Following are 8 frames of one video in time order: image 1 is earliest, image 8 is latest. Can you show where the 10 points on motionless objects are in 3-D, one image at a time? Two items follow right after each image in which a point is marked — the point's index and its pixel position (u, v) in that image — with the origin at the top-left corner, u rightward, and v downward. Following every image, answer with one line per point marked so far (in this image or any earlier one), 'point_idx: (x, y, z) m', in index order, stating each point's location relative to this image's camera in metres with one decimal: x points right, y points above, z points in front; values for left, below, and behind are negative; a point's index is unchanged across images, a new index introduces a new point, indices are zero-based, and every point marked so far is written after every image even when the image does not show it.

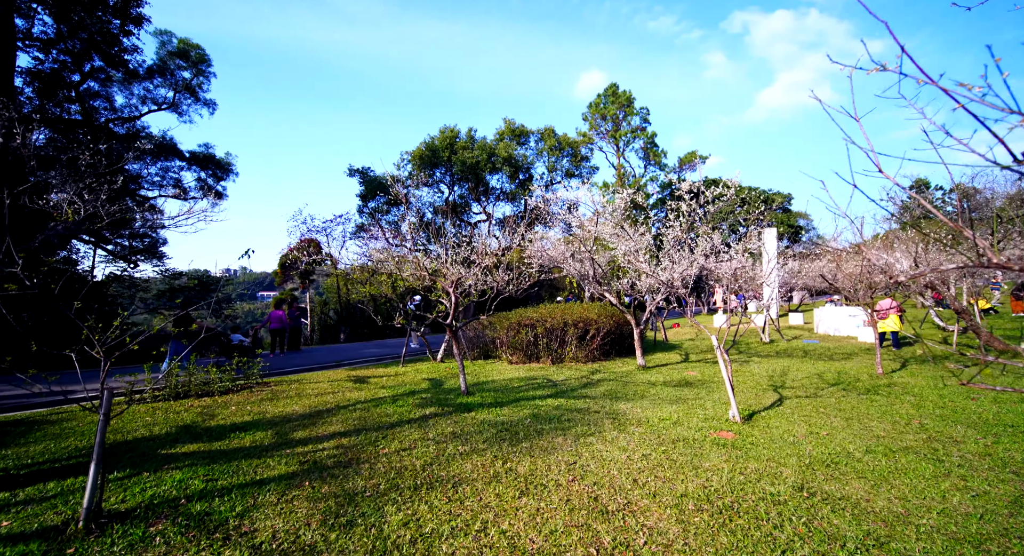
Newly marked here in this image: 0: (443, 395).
0: (-0.9, -1.5, +6.9) m
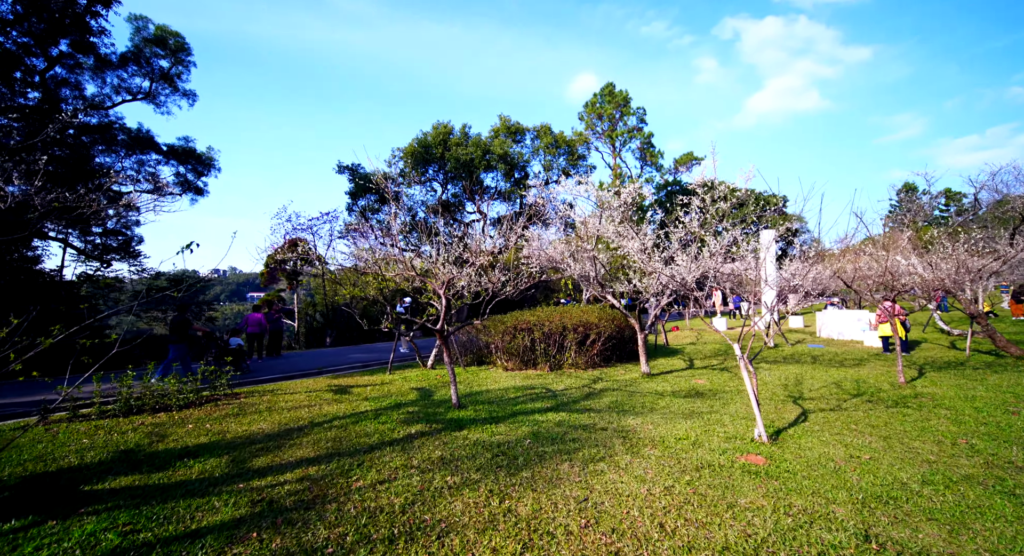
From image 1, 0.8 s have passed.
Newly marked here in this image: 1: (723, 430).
0: (-0.9, -1.5, +6.2) m
1: (+2.6, -1.9, +6.5) m
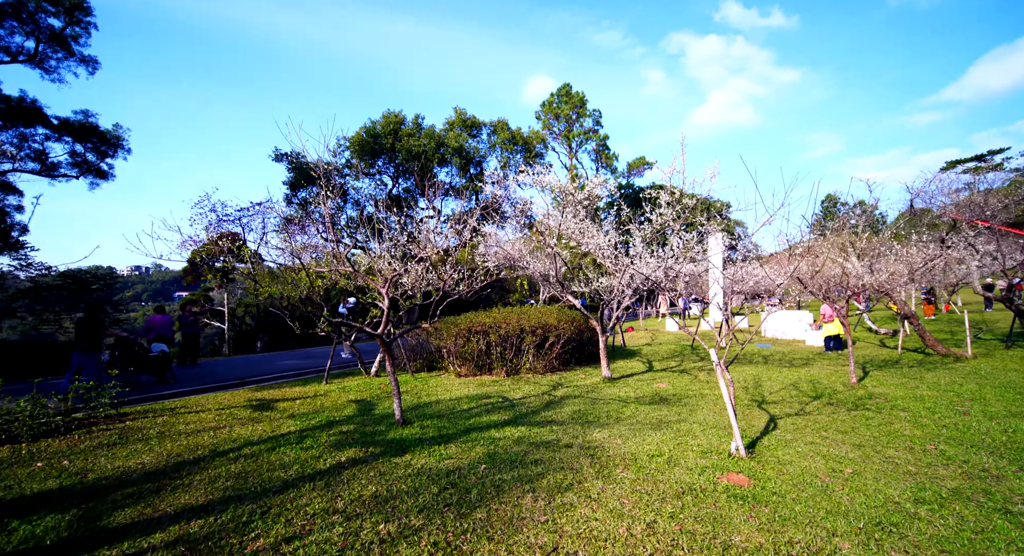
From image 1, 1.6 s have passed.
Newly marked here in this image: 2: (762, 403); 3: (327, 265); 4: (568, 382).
0: (-1.4, -1.5, +5.3) m
1: (+2.1, -1.8, +5.9) m
2: (+4.2, -2.1, +9.0) m
3: (-2.9, +0.2, +8.3) m
4: (+0.9, -1.7, +8.6) m
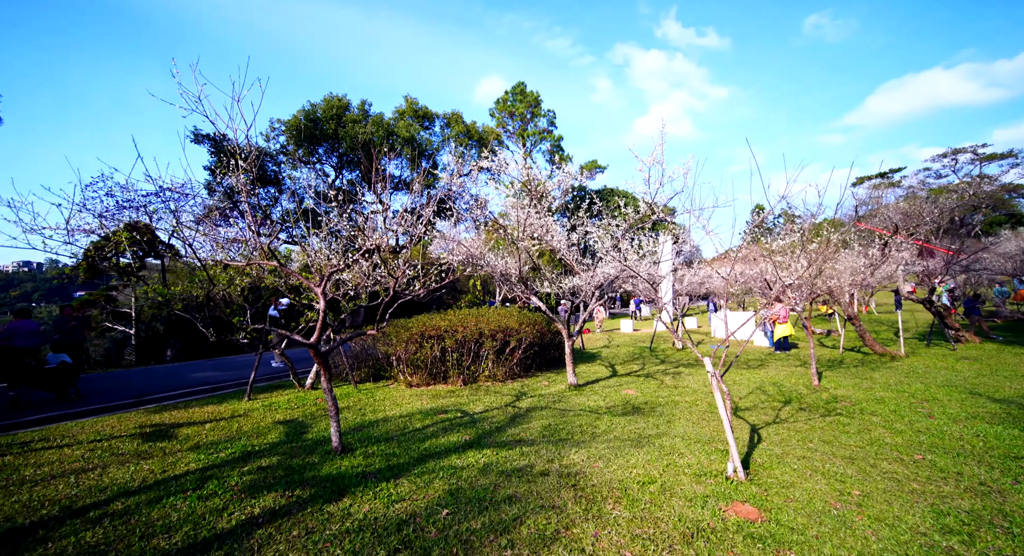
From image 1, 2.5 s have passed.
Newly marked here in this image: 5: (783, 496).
0: (-1.7, -1.4, +4.3) m
1: (+1.7, -1.8, +5.2) m
2: (+3.5, -2.1, +8.5) m
3: (-3.4, +0.2, +7.1) m
4: (+0.3, -1.7, +7.8) m
5: (+2.3, -1.9, +4.7) m
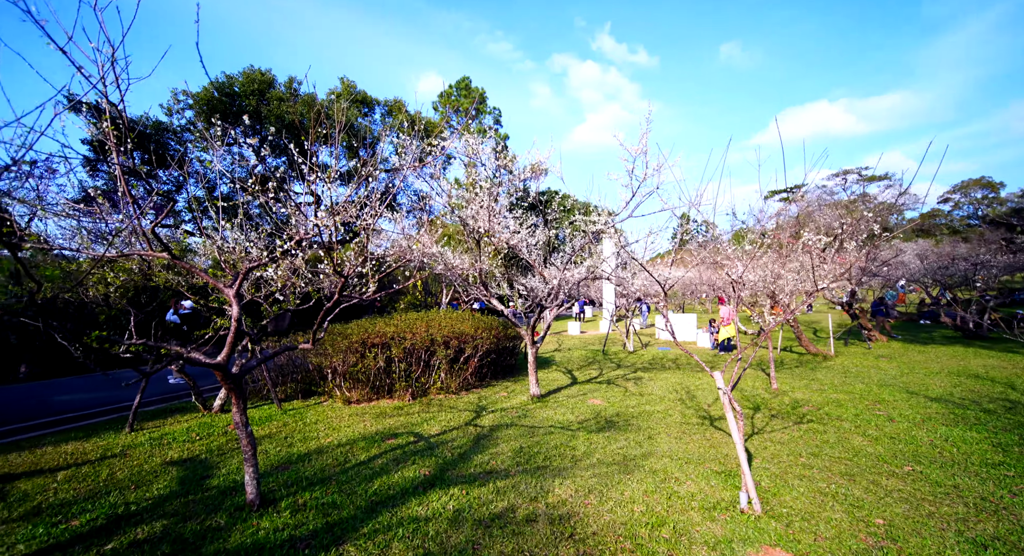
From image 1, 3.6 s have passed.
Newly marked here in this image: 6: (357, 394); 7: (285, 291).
0: (-1.8, -1.4, +3.1) m
1: (+1.5, -1.8, +4.4) m
2: (+2.9, -2.0, +7.8) m
3: (-3.8, +0.3, +5.7) m
4: (-0.3, -1.6, +6.8) m
5: (+2.1, -1.8, +3.9) m
6: (-1.9, -1.5, +6.8) m
7: (-2.9, -0.1, +7.1) m
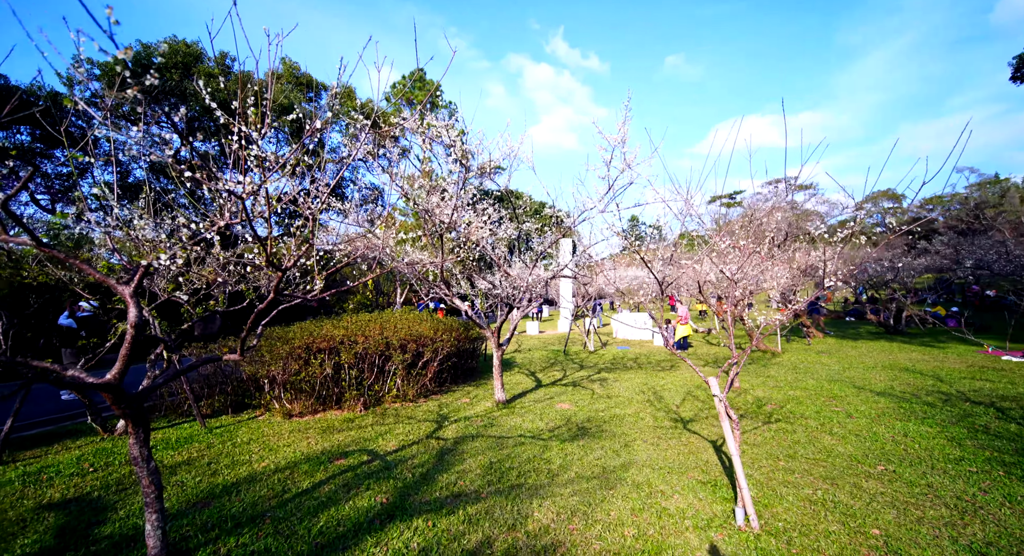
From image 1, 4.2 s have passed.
0: (-1.9, -1.3, +2.3) m
1: (+1.3, -1.7, +3.9) m
2: (+2.4, -2.0, +7.5) m
3: (-4.2, +0.3, +4.8) m
4: (-0.7, -1.6, +6.2) m
5: (+2.0, -1.8, +3.6) m
6: (-2.4, -1.4, +6.0) m
7: (-3.3, -0.1, +6.2) m
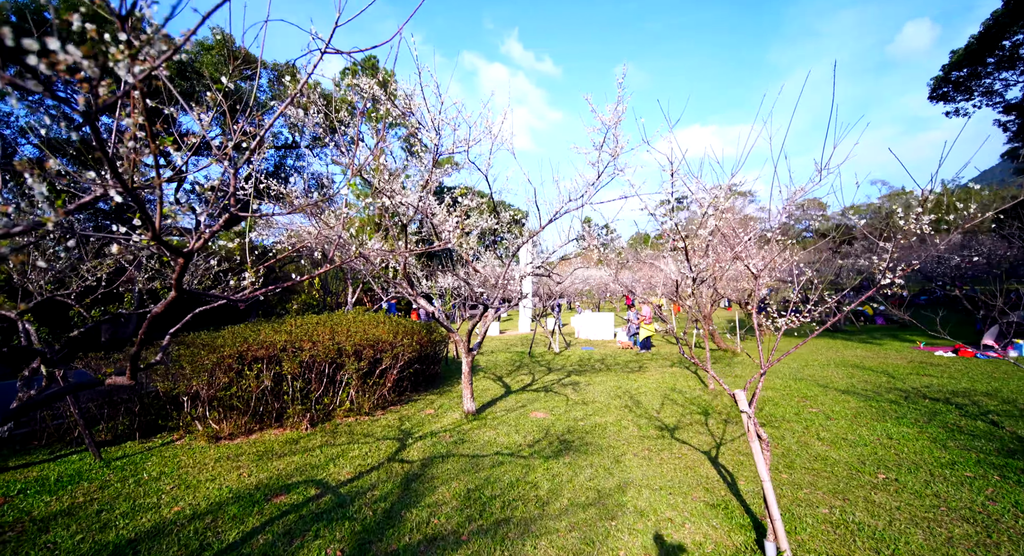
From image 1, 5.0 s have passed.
0: (-1.8, -1.2, +1.5) m
1: (+1.2, -1.7, +3.3) m
2: (+2.0, -1.9, +6.9) m
3: (-4.3, +0.4, +3.7) m
4: (-0.9, -1.5, +5.4) m
5: (+1.9, -1.7, +3.0) m
6: (-2.6, -1.4, +5.1) m
7: (-3.6, 0.0, +5.2) m
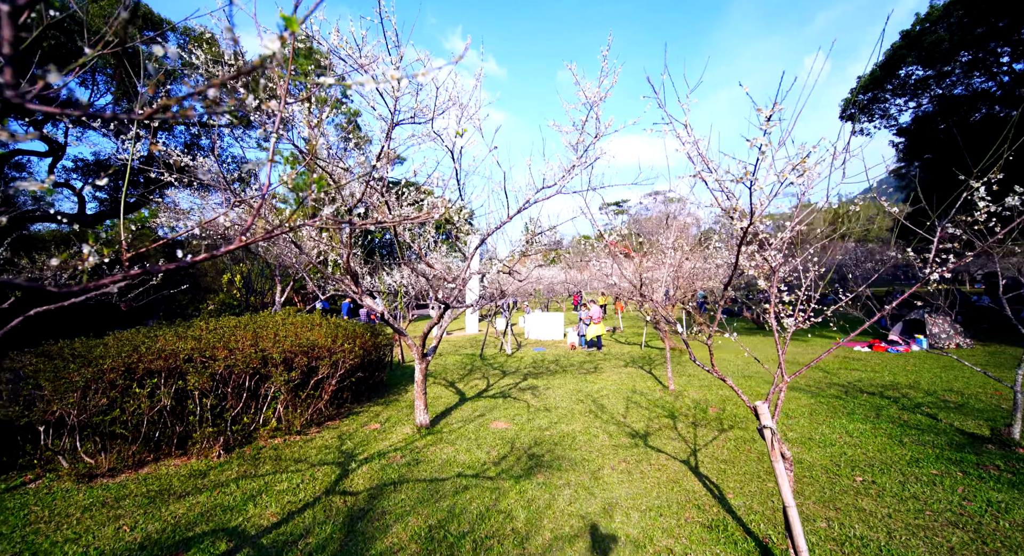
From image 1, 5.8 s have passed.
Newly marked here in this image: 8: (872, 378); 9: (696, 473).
0: (-1.7, -1.2, +0.6) m
1: (+1.1, -1.6, +2.7) m
2: (+1.5, -1.9, +6.4) m
3: (-4.4, +0.5, +2.5) m
4: (-1.3, -1.5, +4.6) m
5: (+1.8, -1.6, +2.5) m
6: (-2.9, -1.3, +4.1) m
7: (-3.9, +0.1, +4.1) m
8: (+8.6, -2.4, +12.7) m
9: (+1.7, -1.8, +4.9) m
